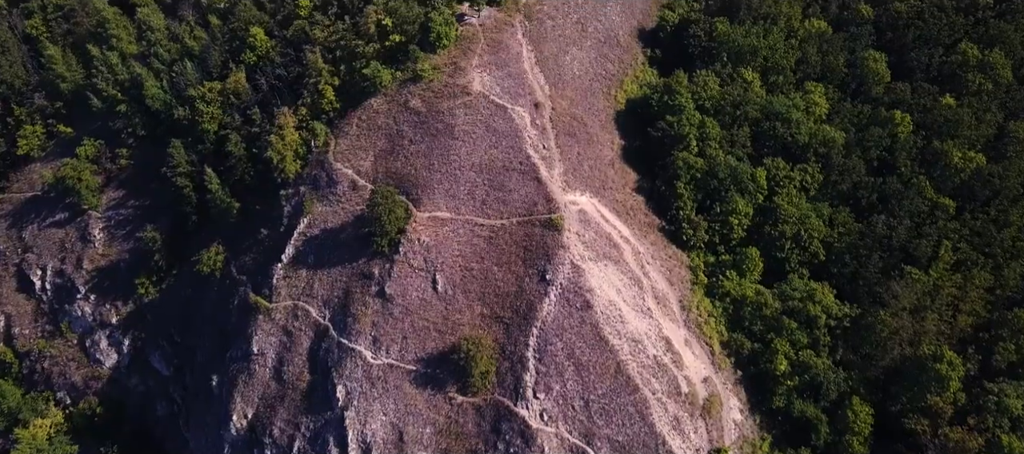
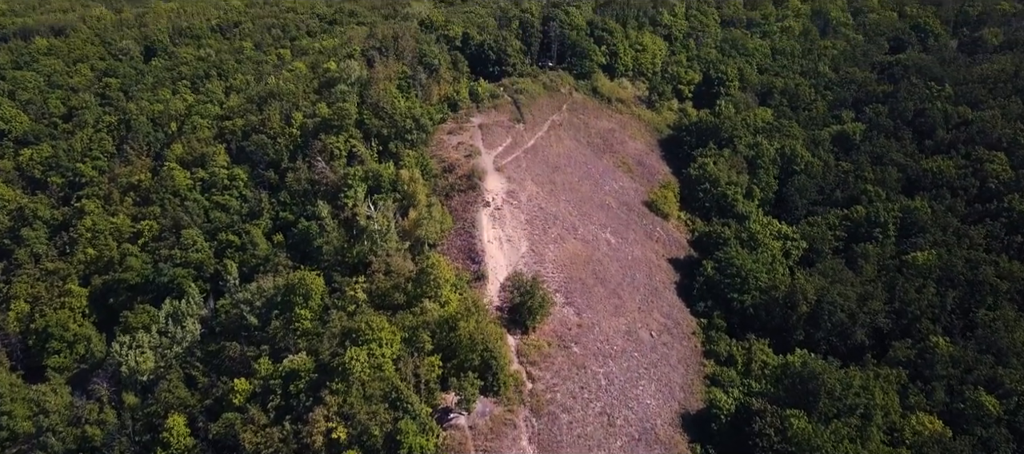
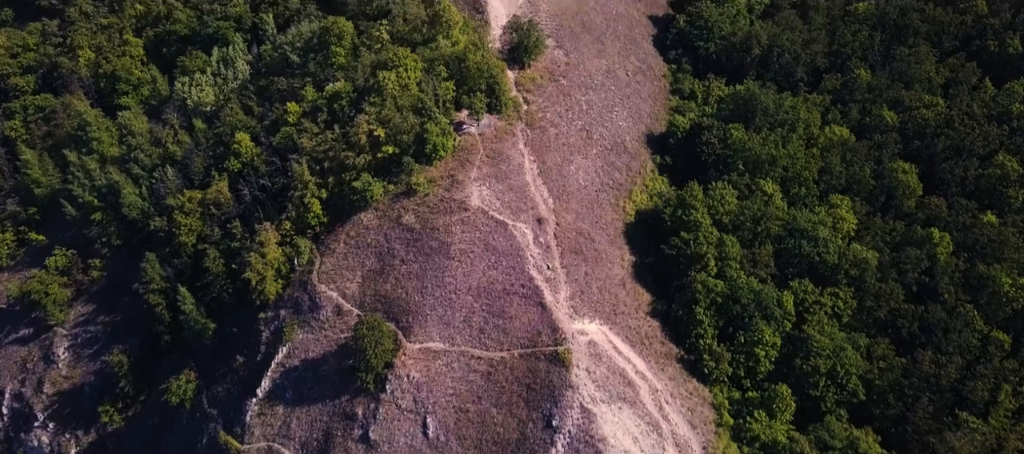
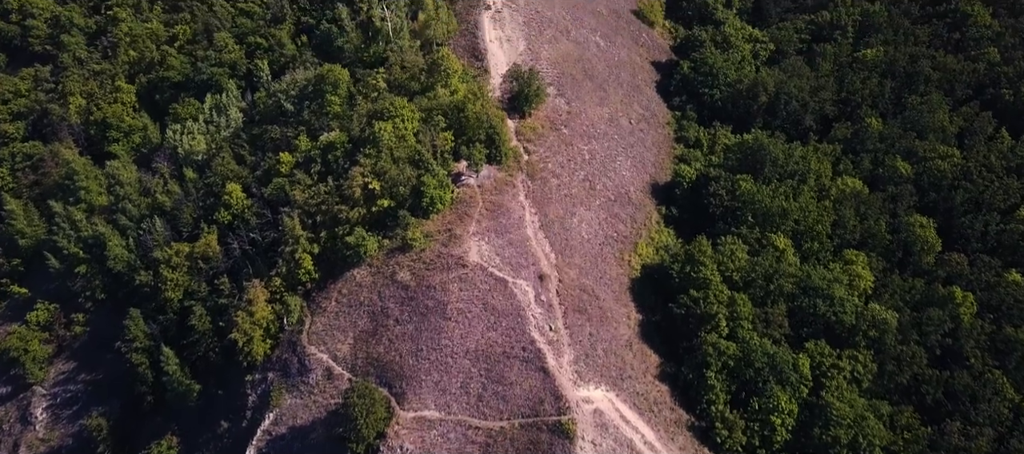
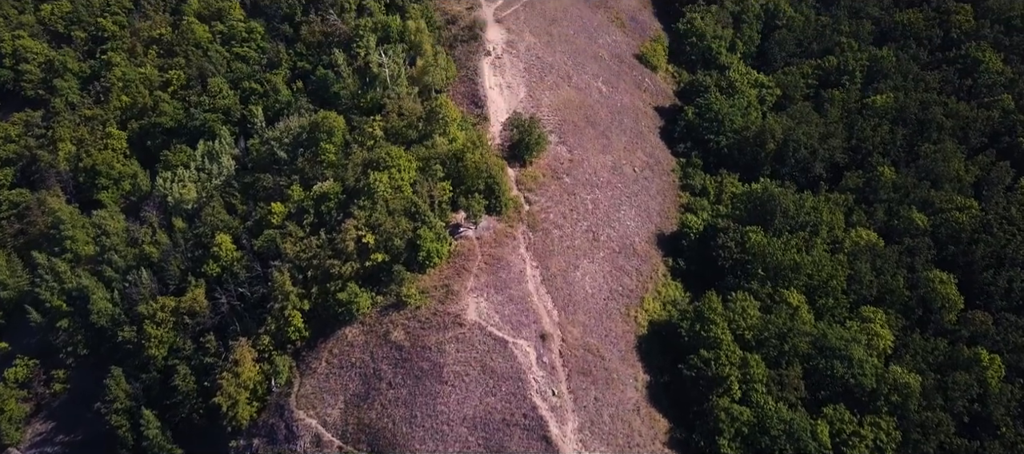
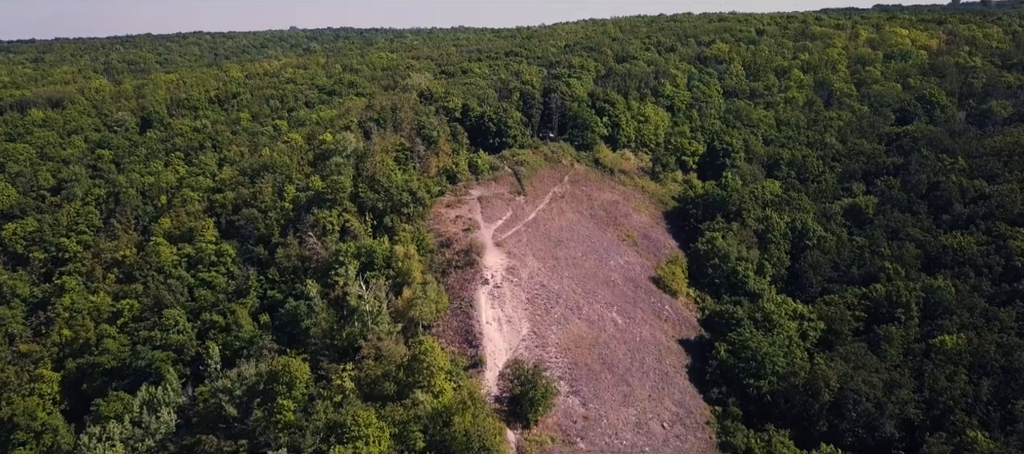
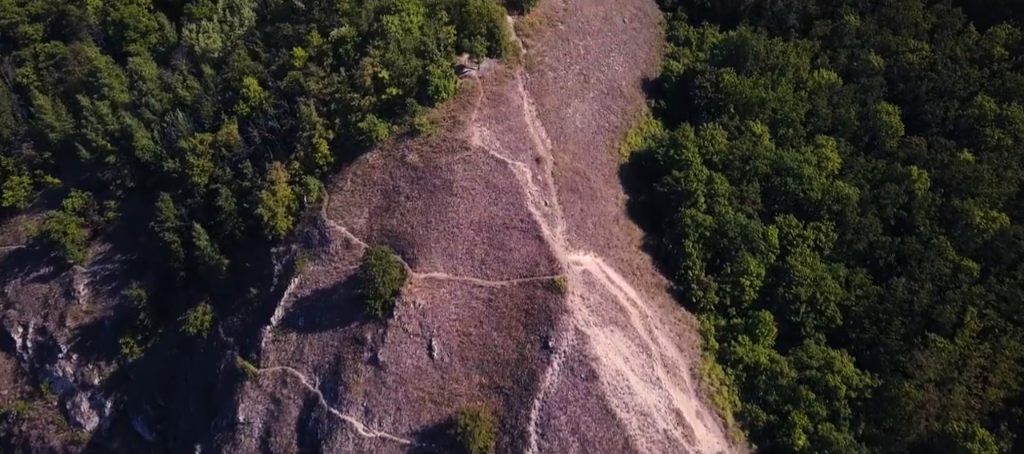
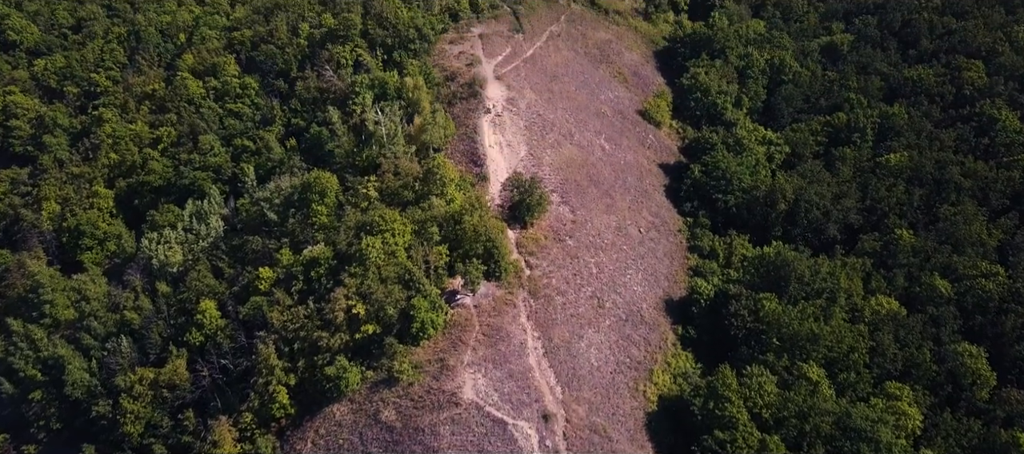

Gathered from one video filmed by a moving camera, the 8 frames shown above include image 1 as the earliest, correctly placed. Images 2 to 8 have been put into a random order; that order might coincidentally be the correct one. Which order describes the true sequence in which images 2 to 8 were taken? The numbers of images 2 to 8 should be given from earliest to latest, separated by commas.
7, 3, 4, 5, 8, 2, 6
